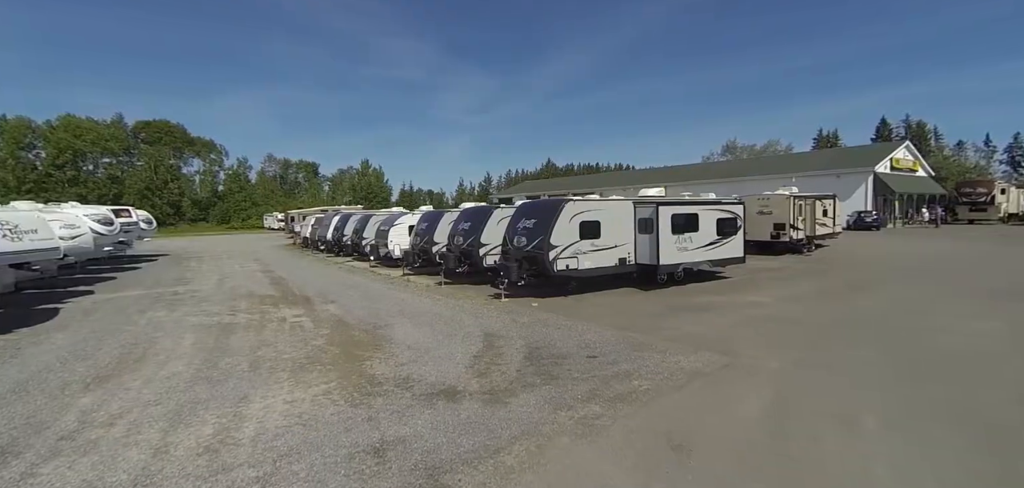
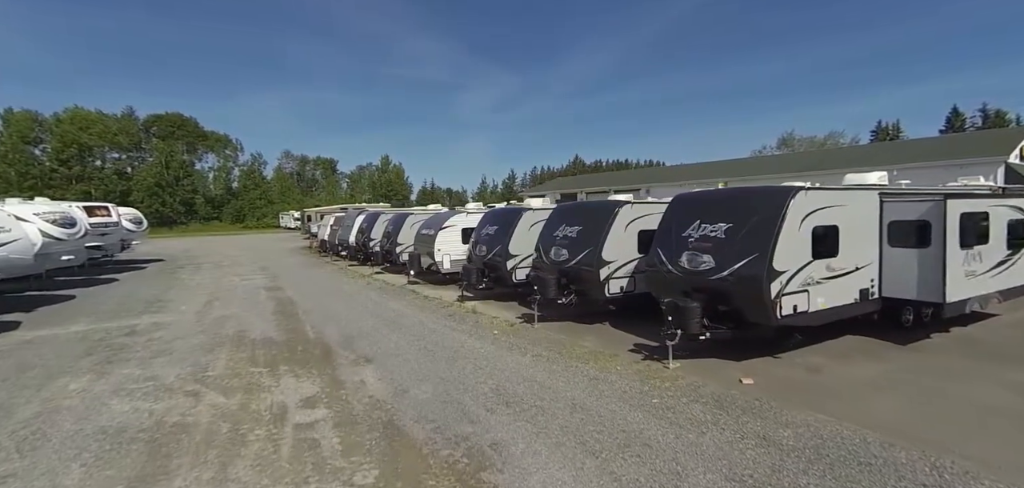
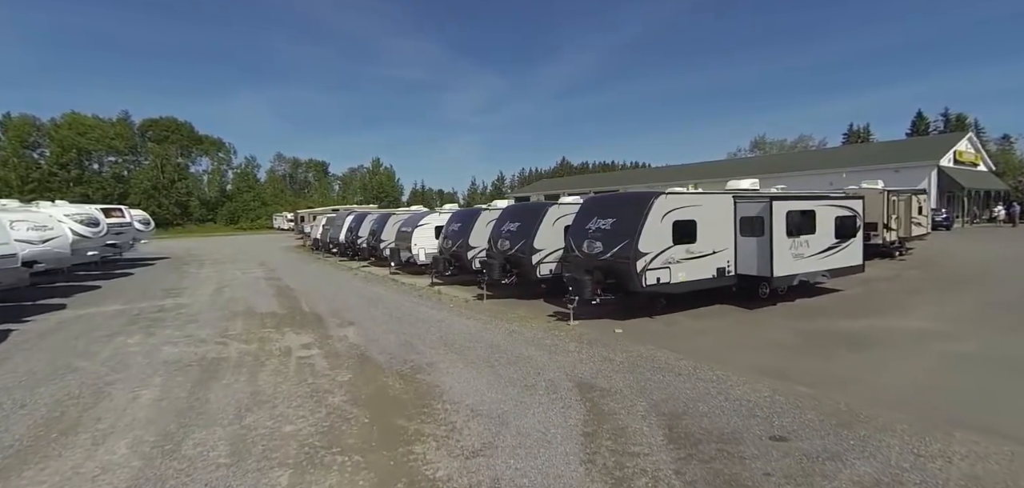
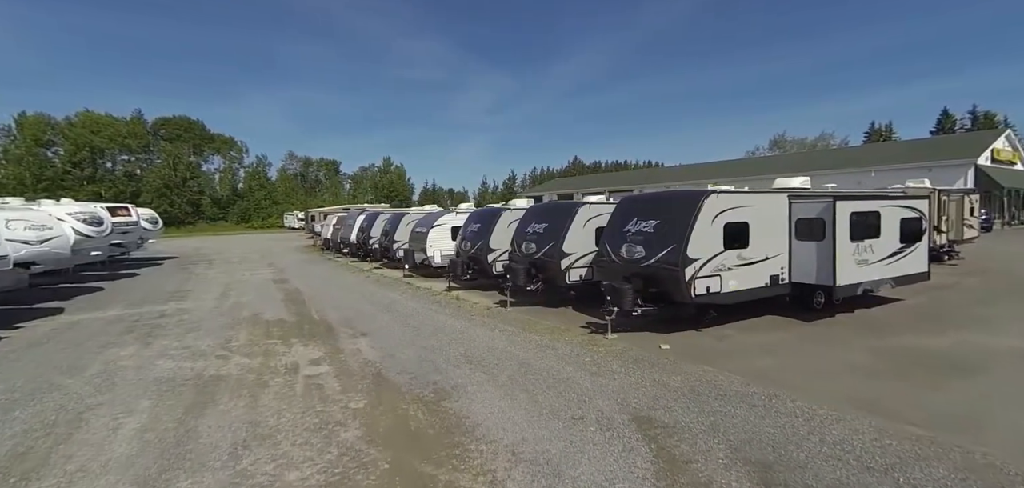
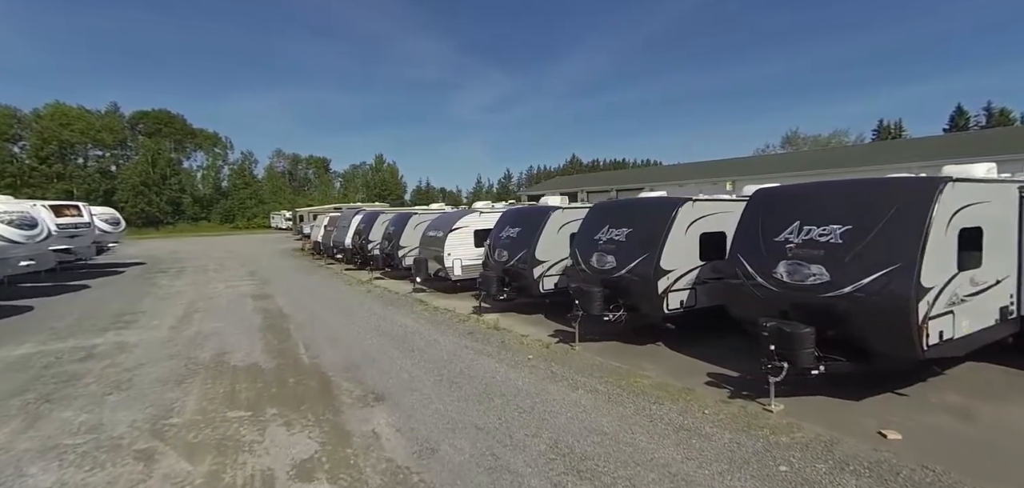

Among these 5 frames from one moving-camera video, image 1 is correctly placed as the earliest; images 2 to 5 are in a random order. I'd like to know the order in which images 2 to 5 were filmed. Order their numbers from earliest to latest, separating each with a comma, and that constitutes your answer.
3, 4, 2, 5
